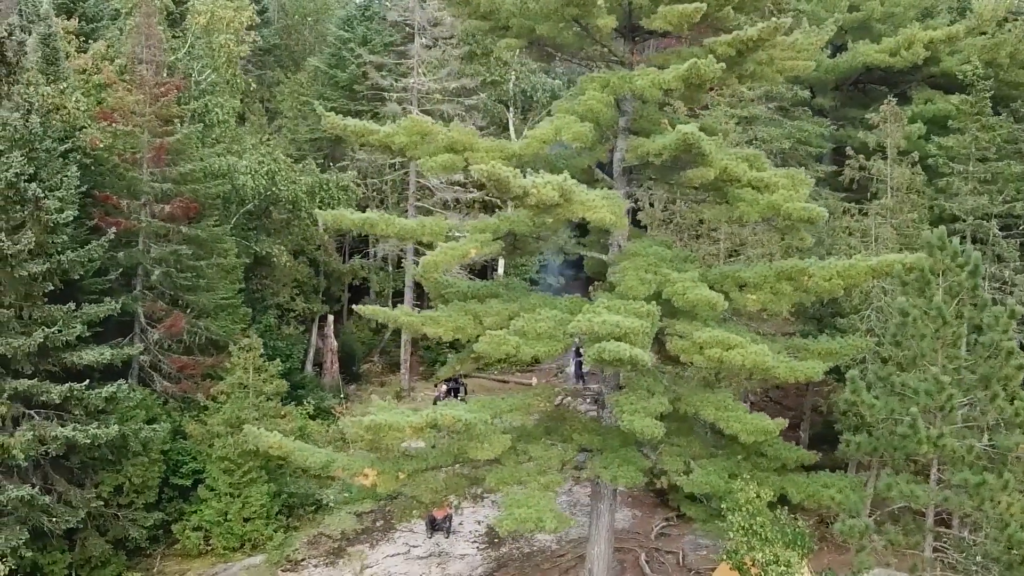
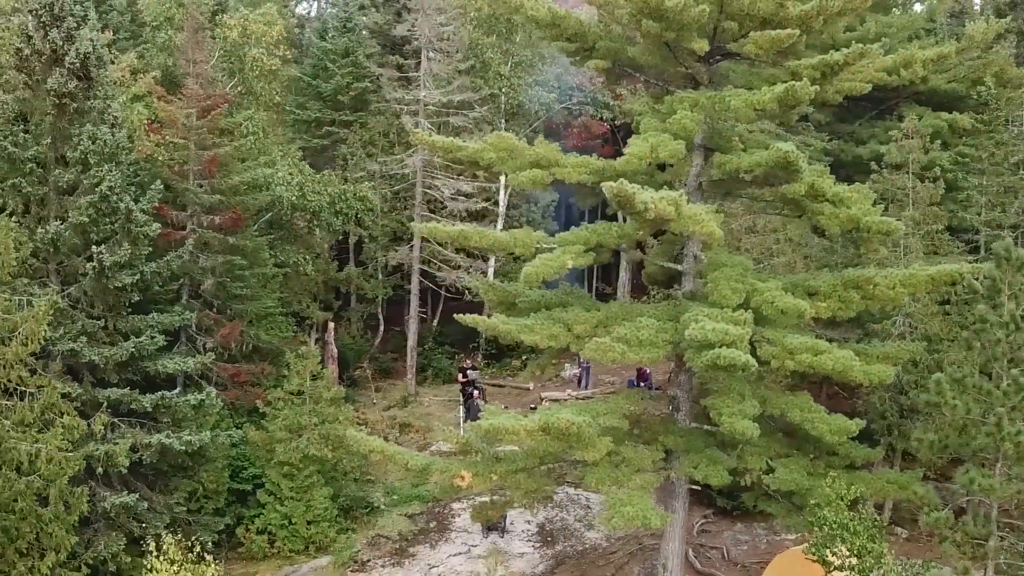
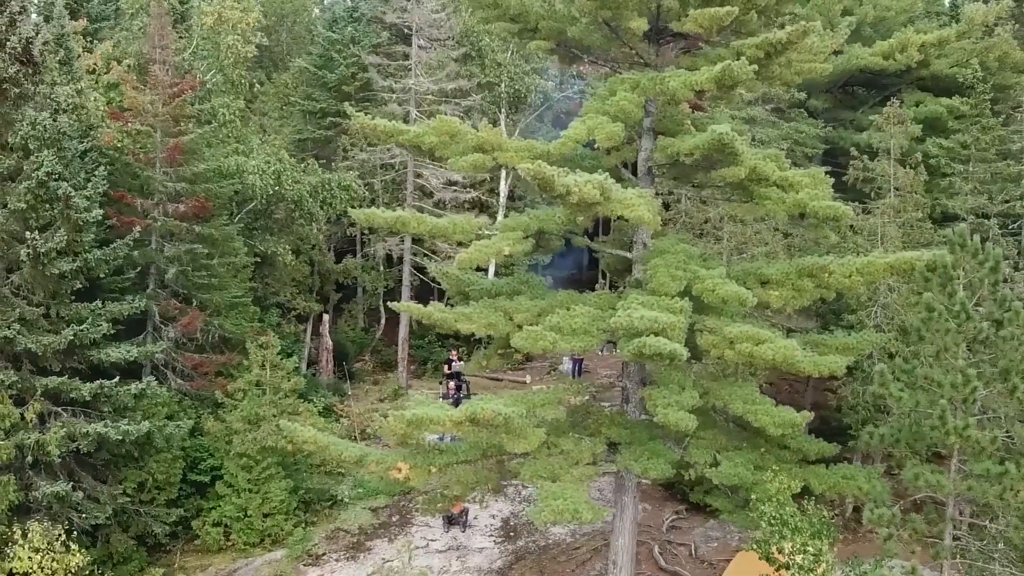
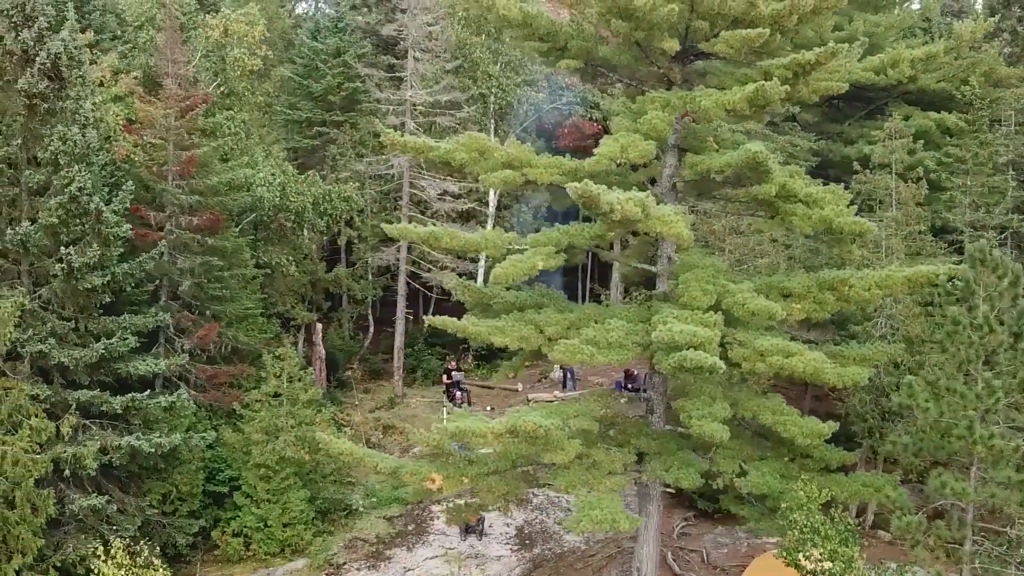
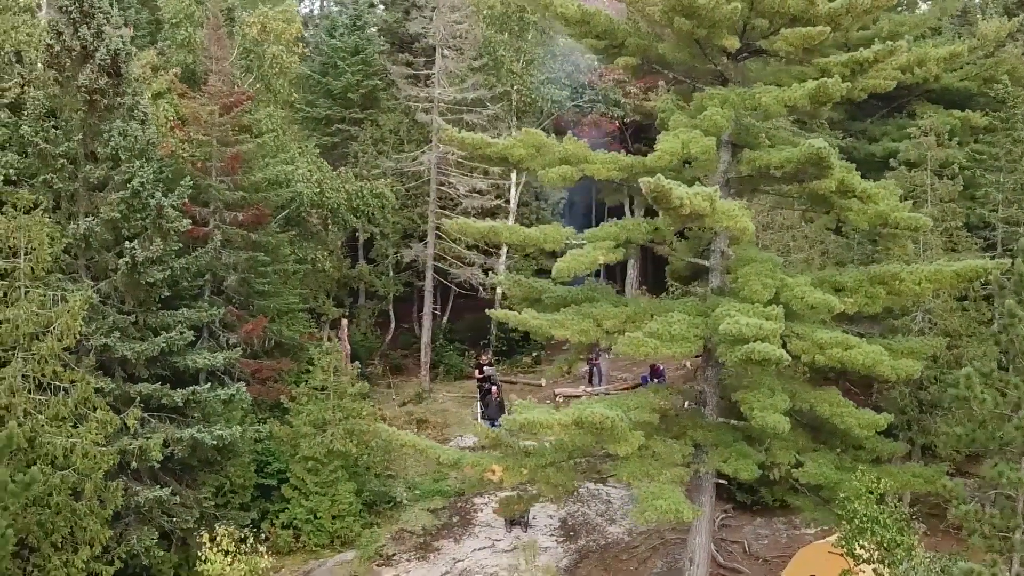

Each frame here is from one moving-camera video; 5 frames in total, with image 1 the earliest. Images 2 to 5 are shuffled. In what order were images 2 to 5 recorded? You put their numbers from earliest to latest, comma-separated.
3, 4, 2, 5
